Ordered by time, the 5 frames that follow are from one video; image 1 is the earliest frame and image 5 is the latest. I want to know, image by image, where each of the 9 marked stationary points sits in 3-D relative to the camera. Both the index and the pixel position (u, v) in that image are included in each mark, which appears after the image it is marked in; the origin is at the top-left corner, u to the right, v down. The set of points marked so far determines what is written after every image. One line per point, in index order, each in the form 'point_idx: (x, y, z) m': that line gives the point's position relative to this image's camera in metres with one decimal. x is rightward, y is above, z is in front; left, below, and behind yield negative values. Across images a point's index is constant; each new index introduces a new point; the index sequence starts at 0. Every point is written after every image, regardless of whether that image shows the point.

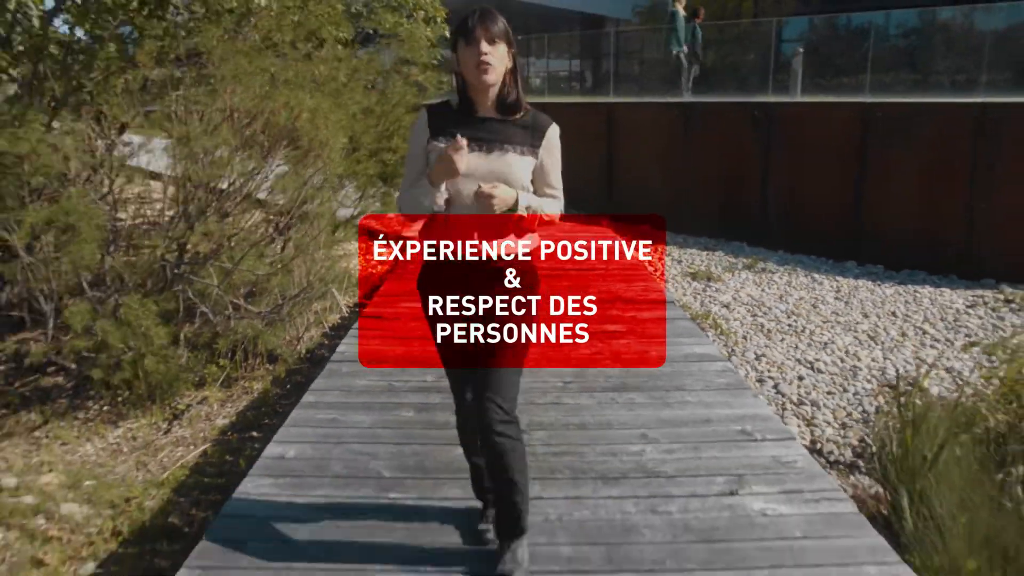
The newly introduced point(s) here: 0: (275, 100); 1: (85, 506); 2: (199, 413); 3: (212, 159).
0: (-1.3, +1.1, +5.0) m
1: (-1.9, -1.0, +3.8) m
2: (-1.8, -0.7, +4.9) m
3: (-1.6, +0.8, +4.8) m
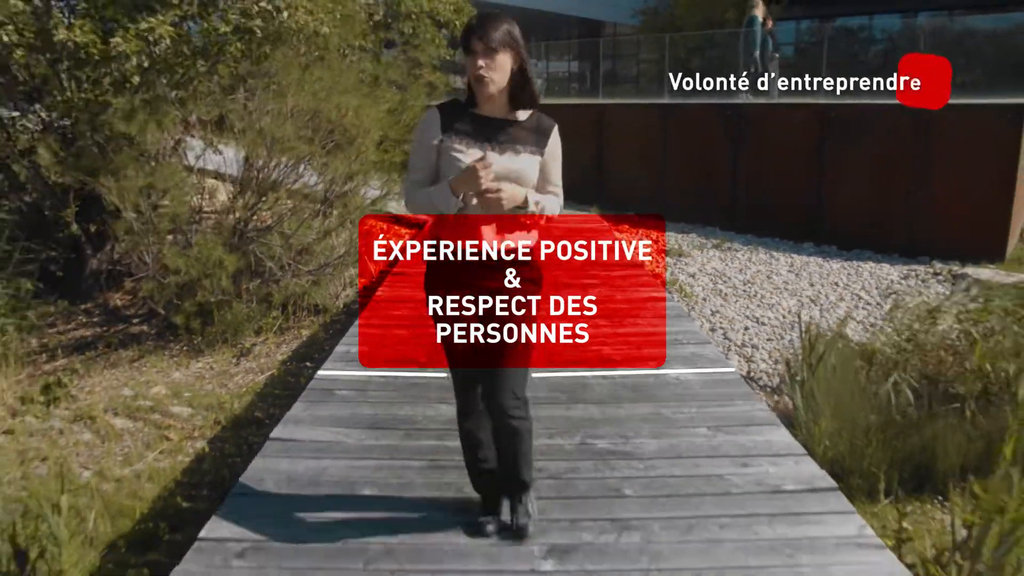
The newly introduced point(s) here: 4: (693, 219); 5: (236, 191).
0: (-1.3, +1.3, +6.2) m
1: (-1.9, -0.7, +5.1) m
2: (-1.9, -0.5, +6.2) m
3: (-1.6, +1.1, +6.1) m
4: (+2.5, +1.0, +11.9) m
5: (-2.1, +0.7, +6.2) m
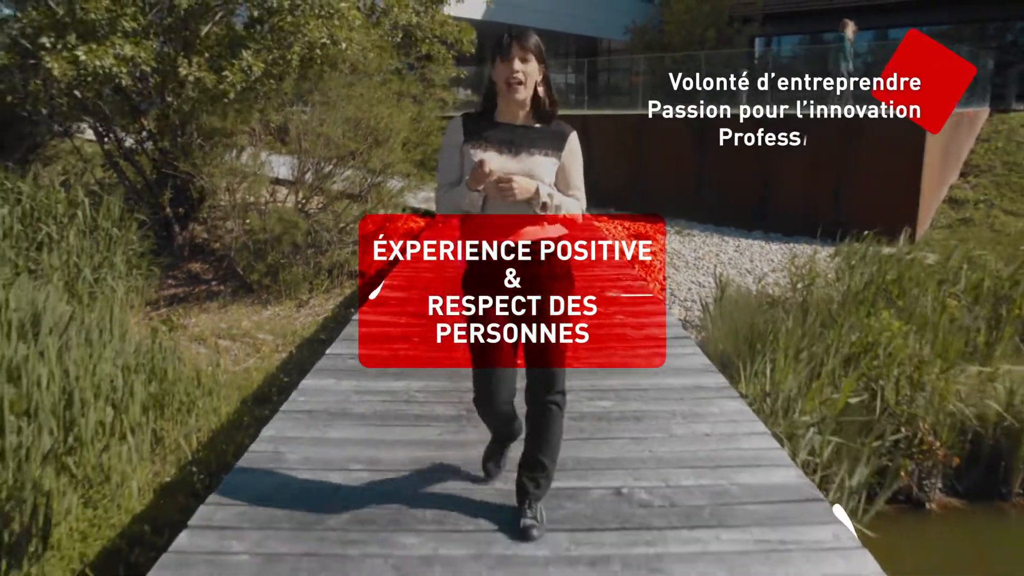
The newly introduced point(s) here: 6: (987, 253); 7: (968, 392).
0: (-1.4, +1.7, +8.2) m
1: (-2.0, -0.4, +7.0) m
2: (-1.9, -0.1, +8.1) m
3: (-1.7, +1.4, +8.0) m
4: (+2.5, +1.2, +13.9) m
5: (-2.1, +1.0, +8.1) m
6: (+4.4, +0.3, +7.8) m
7: (+2.7, -0.6, +4.9) m
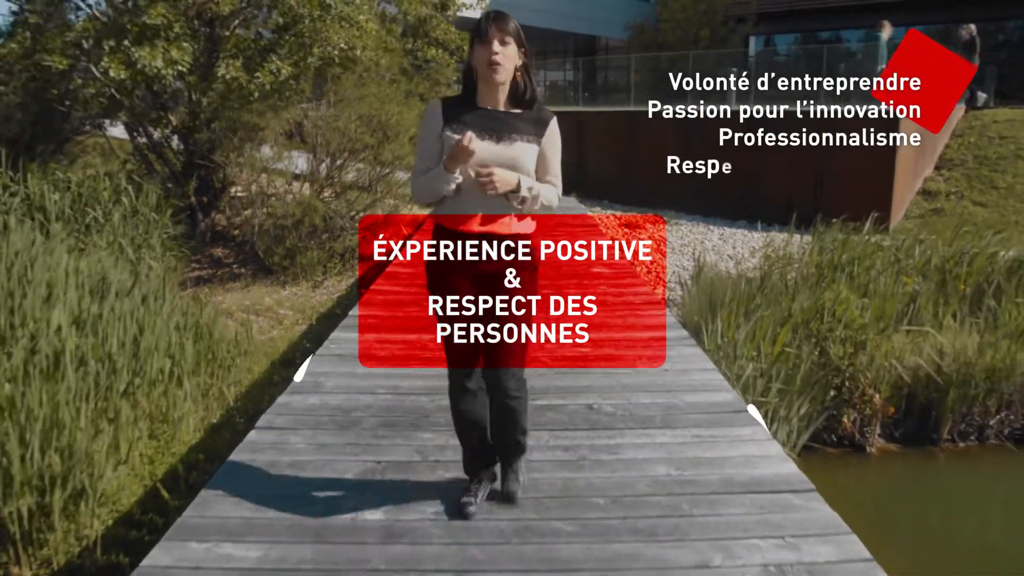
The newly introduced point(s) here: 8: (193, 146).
0: (-1.4, +1.9, +8.9) m
1: (-2.0, -0.2, +7.7) m
2: (-1.9, +0.1, +8.8) m
3: (-1.7, +1.6, +8.7) m
4: (+2.5, +1.4, +14.6) m
5: (-2.1, +1.2, +8.8) m
6: (+4.4, +0.5, +8.5) m
7: (+2.6, -0.4, +5.6) m
8: (-3.4, +1.5, +9.0) m
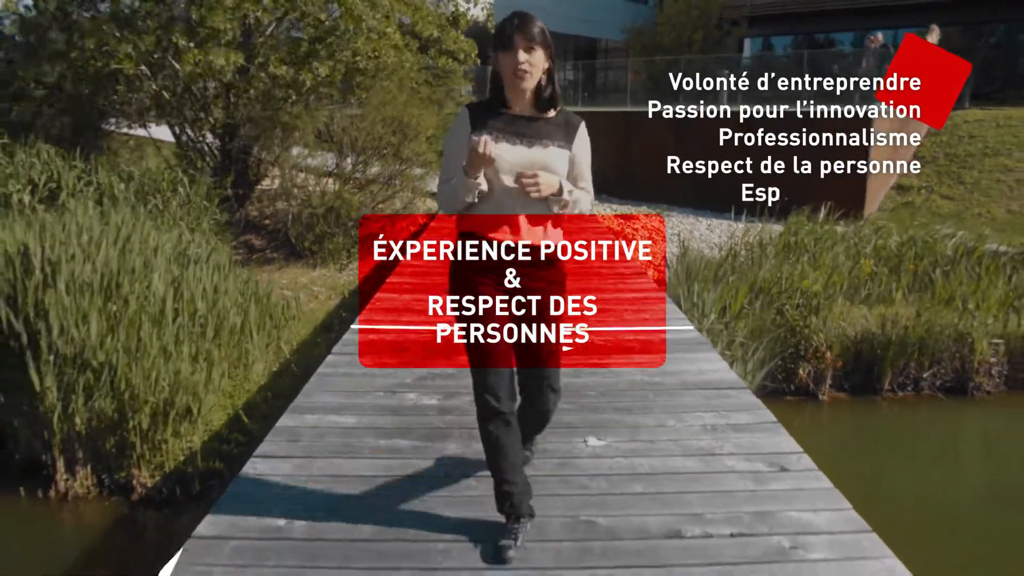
0: (-1.3, +2.1, +9.9) m
1: (-1.9, 0.0, +8.7) m
2: (-1.9, +0.3, +9.8) m
3: (-1.6, +1.8, +9.7) m
4: (+2.5, +1.6, +15.6) m
5: (-2.1, +1.4, +9.9) m
6: (+4.5, +0.7, +9.5) m
7: (+2.7, -0.2, +6.7) m
8: (-3.3, +1.7, +10.0) m
